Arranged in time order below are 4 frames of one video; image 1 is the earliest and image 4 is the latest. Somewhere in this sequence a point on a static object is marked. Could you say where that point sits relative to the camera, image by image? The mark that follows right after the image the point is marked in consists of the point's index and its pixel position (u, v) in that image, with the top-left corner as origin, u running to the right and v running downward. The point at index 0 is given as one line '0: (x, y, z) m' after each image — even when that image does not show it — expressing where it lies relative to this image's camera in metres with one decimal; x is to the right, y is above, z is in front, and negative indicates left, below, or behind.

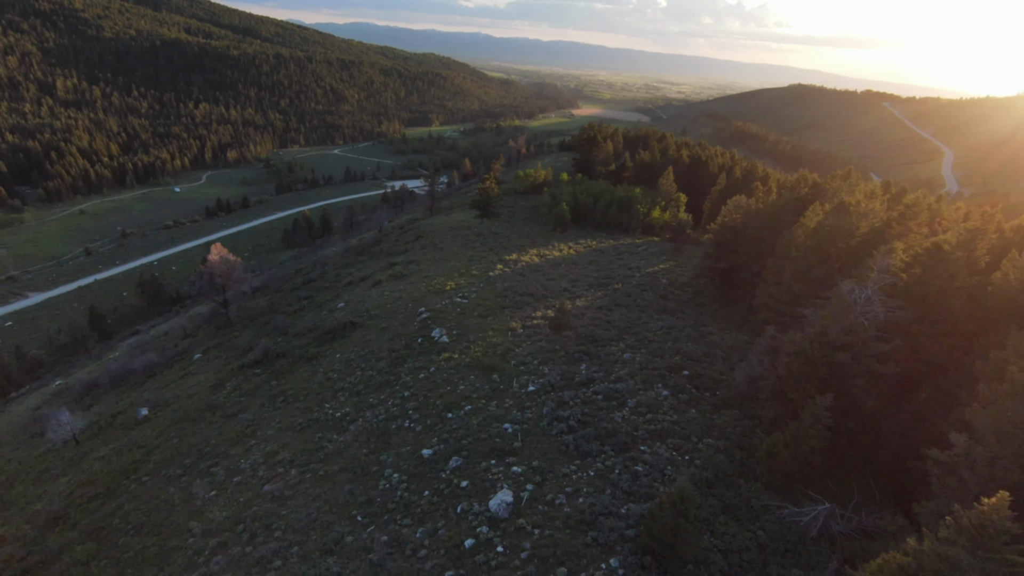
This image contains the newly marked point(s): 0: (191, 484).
0: (-11.0, -6.5, +17.8) m
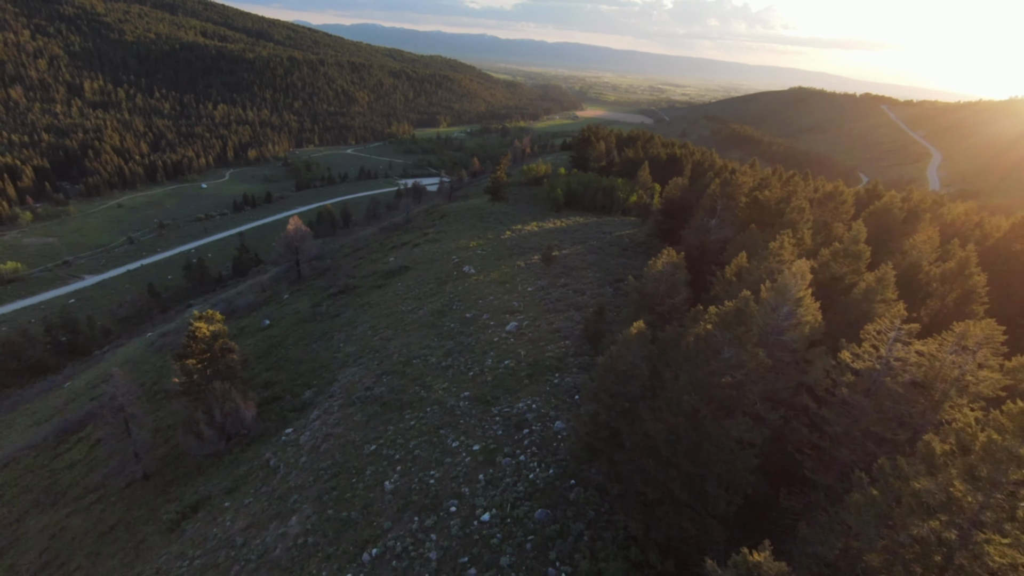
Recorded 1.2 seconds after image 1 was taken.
0: (-10.7, -3.0, +29.6) m
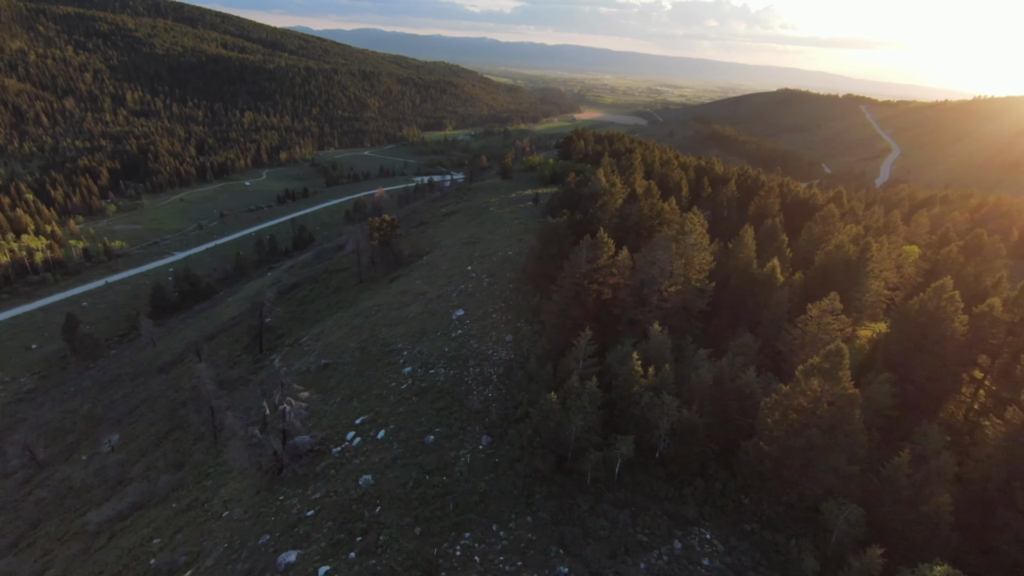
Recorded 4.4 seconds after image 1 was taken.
0: (-10.2, +5.6, +58.7) m
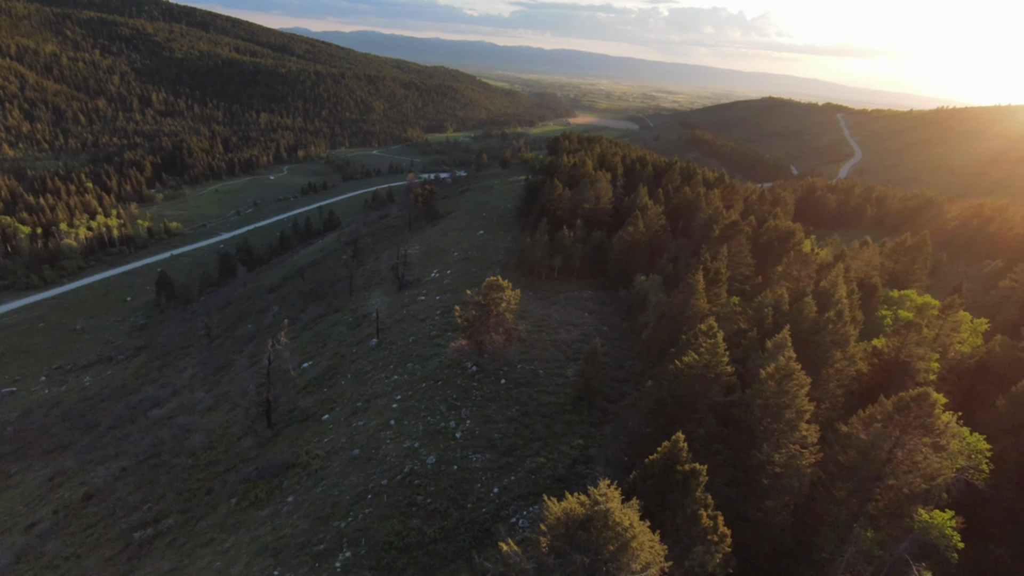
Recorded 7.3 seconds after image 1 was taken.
0: (-10.5, +13.5, +84.8) m
